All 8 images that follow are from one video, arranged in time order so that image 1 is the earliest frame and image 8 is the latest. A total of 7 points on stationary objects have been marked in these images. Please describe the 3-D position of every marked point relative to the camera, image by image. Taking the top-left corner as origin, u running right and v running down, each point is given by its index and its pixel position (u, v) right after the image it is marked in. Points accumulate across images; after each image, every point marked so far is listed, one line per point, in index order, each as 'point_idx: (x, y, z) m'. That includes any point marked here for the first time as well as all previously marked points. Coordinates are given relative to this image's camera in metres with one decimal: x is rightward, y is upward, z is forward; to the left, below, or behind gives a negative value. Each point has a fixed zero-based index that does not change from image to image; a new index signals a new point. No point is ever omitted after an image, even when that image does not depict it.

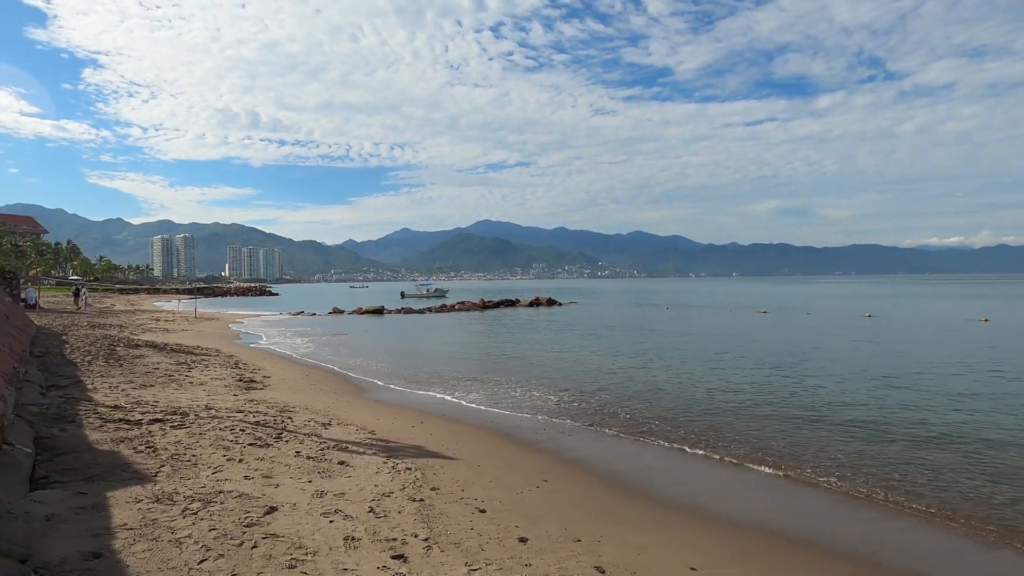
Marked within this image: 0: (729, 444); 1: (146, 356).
0: (+5.0, -3.6, +13.2) m
1: (-13.0, -2.5, +19.8) m
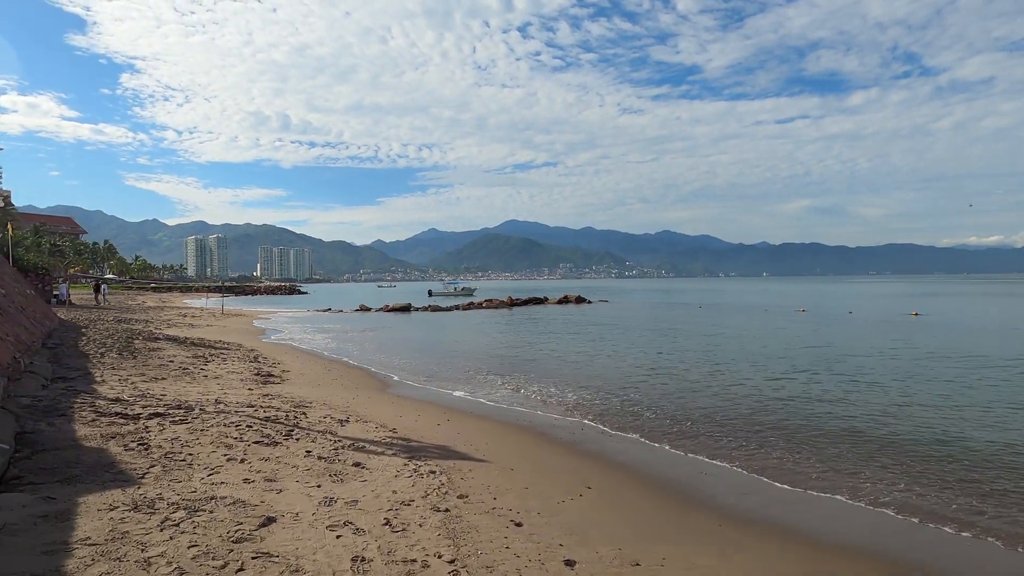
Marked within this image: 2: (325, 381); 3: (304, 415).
0: (+5.8, -3.3, +11.7) m
1: (-11.9, -2.1, +19.1) m
2: (-5.6, -2.7, +16.7) m
3: (-4.1, -2.5, +11.0) m
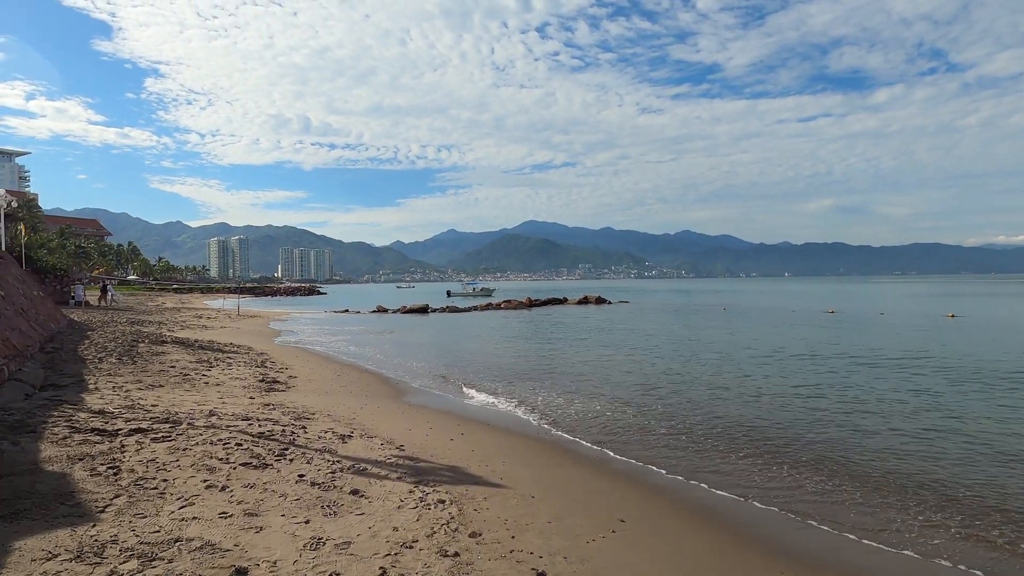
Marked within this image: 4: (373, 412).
0: (+6.1, -3.3, +10.3) m
1: (-11.3, -2.2, +18.3) m
2: (-5.1, -2.7, +15.8) m
3: (-3.7, -2.5, +10.0) m
4: (-3.1, -2.8, +12.7) m
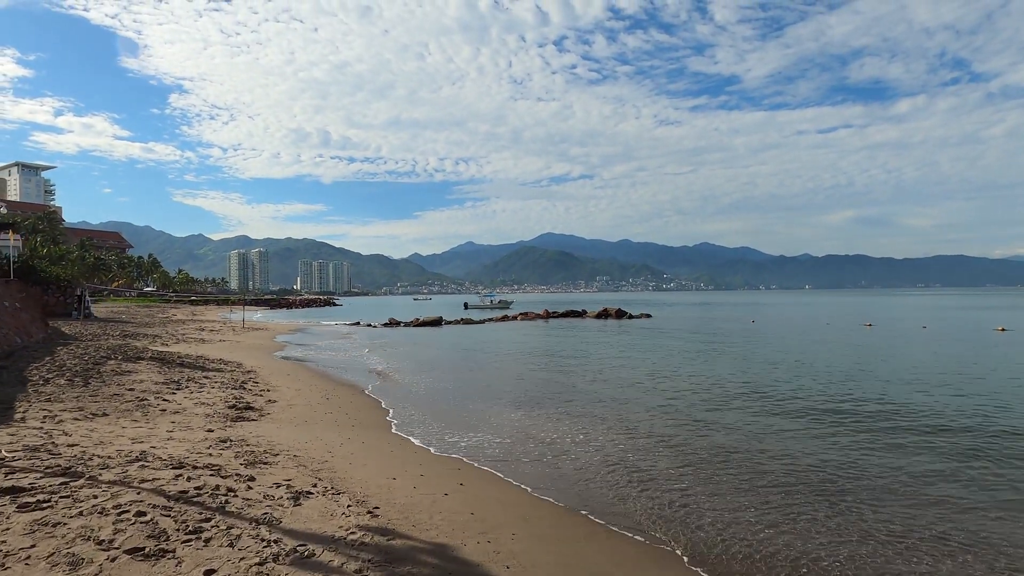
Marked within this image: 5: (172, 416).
0: (+6.3, -3.5, +7.7) m
1: (-10.9, -2.4, +16.2) m
2: (-4.7, -3.0, +13.4) m
3: (-3.6, -2.6, +7.6) m
4: (-2.9, -3.0, +10.3) m
5: (-7.2, -2.7, +12.0) m
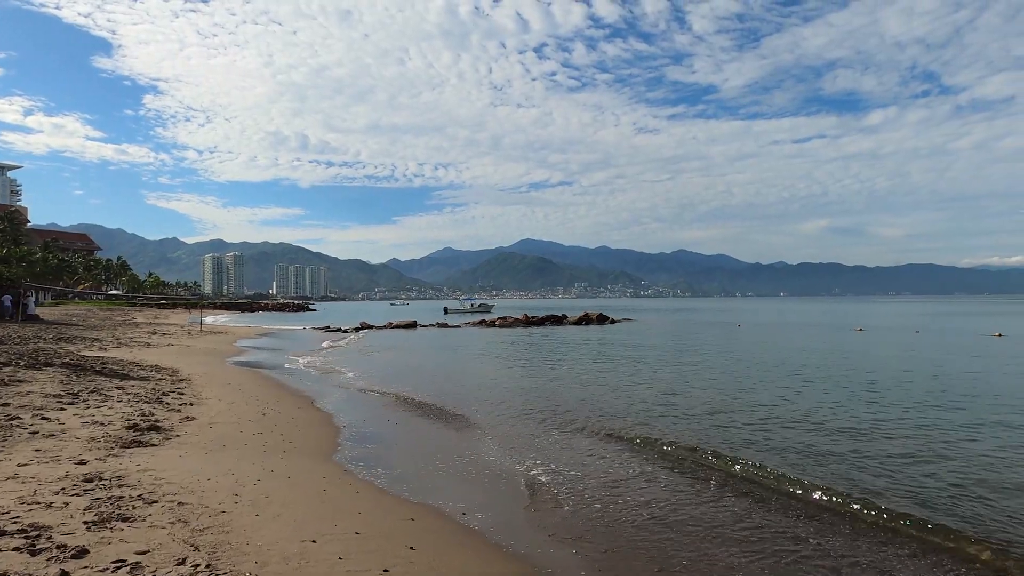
0: (+6.1, -3.2, +5.3) m
1: (-11.4, -2.2, +13.2) m
2: (-5.2, -2.8, +10.6) m
3: (-3.8, -2.3, +4.9) m
4: (-3.2, -2.7, +7.6) m
5: (-7.6, -2.5, +9.2) m
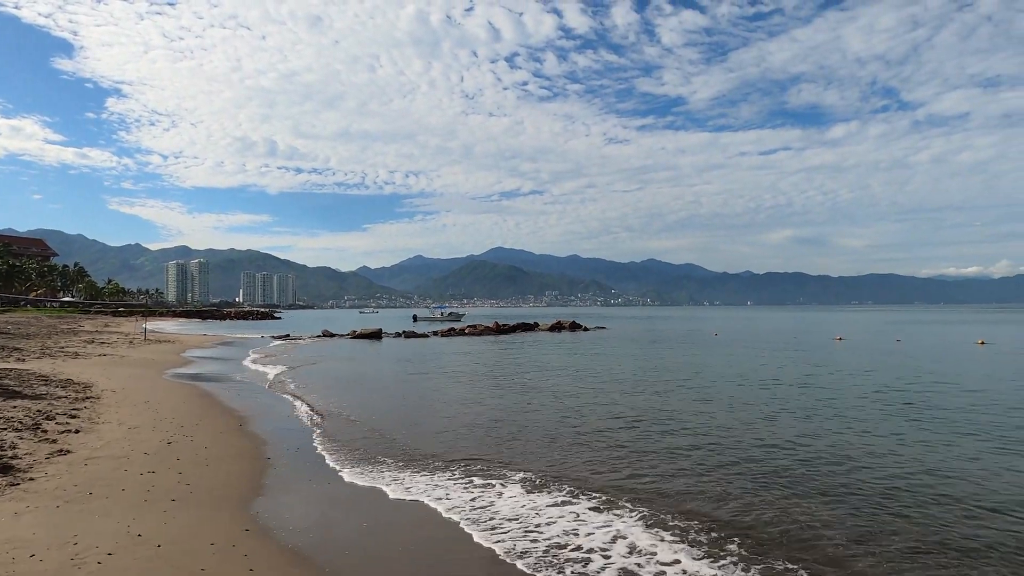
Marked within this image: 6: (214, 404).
0: (+5.9, -3.1, +3.3) m
1: (-12.0, -2.1, +10.3) m
2: (-5.6, -2.7, +8.1) m
3: (-3.9, -2.2, +2.4) m
4: (-3.5, -2.6, +5.1) m
5: (-8.0, -2.3, +6.5) m
6: (-8.8, -3.5, +16.7) m
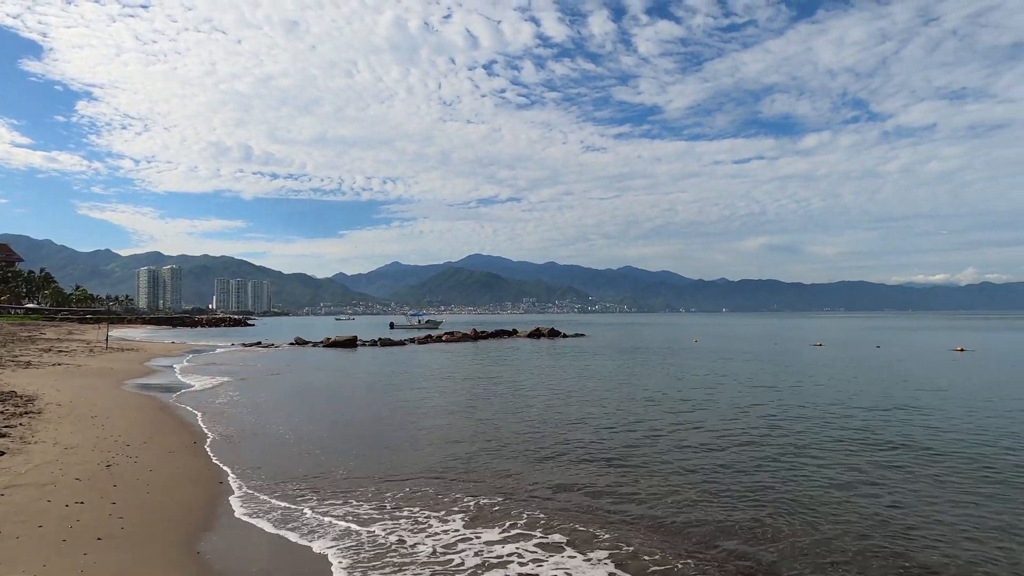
0: (+5.9, -3.0, +2.6) m
1: (-12.2, -2.2, +8.9) m
2: (-5.7, -2.7, +6.9) m
3: (-3.8, -2.1, +1.4) m
4: (-3.5, -2.5, +4.0) m
5: (-8.0, -2.3, +5.3) m
6: (-9.3, -3.6, +15.4) m
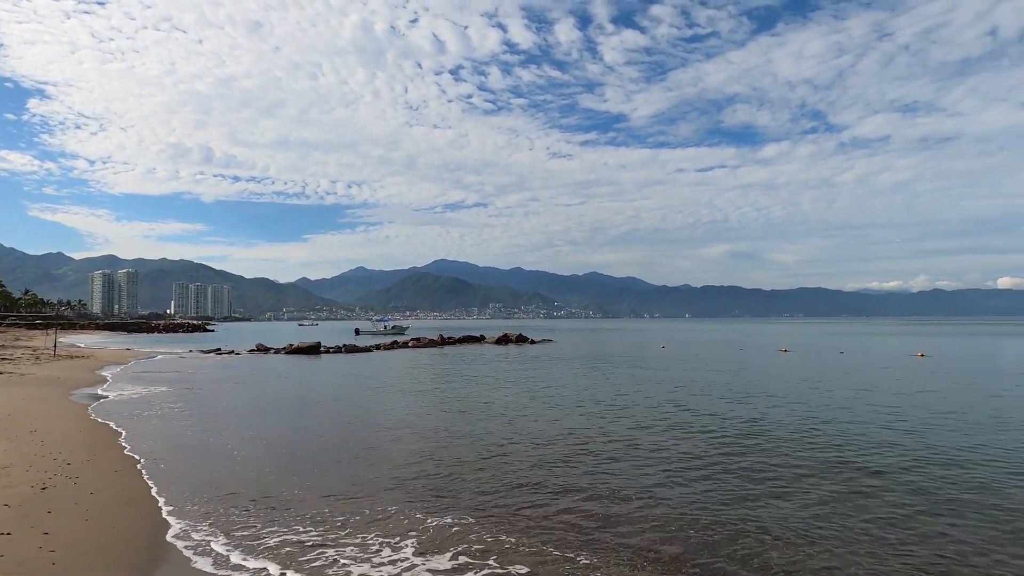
0: (+6.2, -3.0, +2.3) m
1: (-12.2, -2.1, +7.5) m
2: (-5.7, -2.6, +5.9) m
3: (-3.5, -2.0, +0.5) m
4: (-3.3, -2.5, +3.2) m
5: (-7.9, -2.2, +4.1) m
6: (-9.8, -3.6, +14.2) m
